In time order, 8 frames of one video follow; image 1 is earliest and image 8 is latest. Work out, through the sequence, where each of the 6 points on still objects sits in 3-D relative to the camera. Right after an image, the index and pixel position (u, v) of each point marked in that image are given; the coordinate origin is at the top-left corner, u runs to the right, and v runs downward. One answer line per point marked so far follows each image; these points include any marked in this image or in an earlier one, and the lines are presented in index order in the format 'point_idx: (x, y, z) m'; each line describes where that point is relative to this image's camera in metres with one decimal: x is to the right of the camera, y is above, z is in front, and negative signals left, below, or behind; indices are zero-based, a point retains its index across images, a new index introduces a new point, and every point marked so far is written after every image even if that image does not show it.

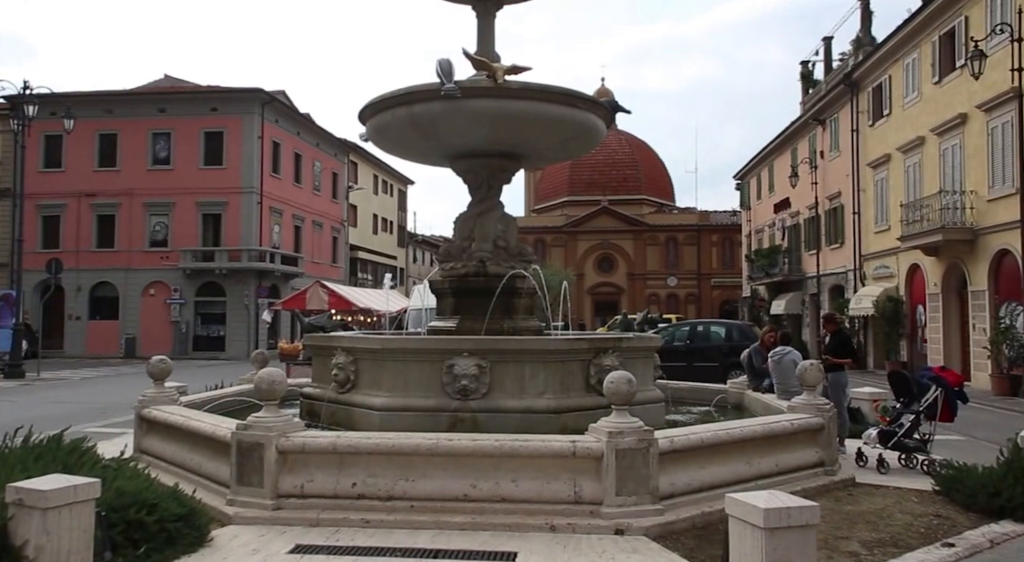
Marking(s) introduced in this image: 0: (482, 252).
0: (-0.4, +0.4, +10.1) m
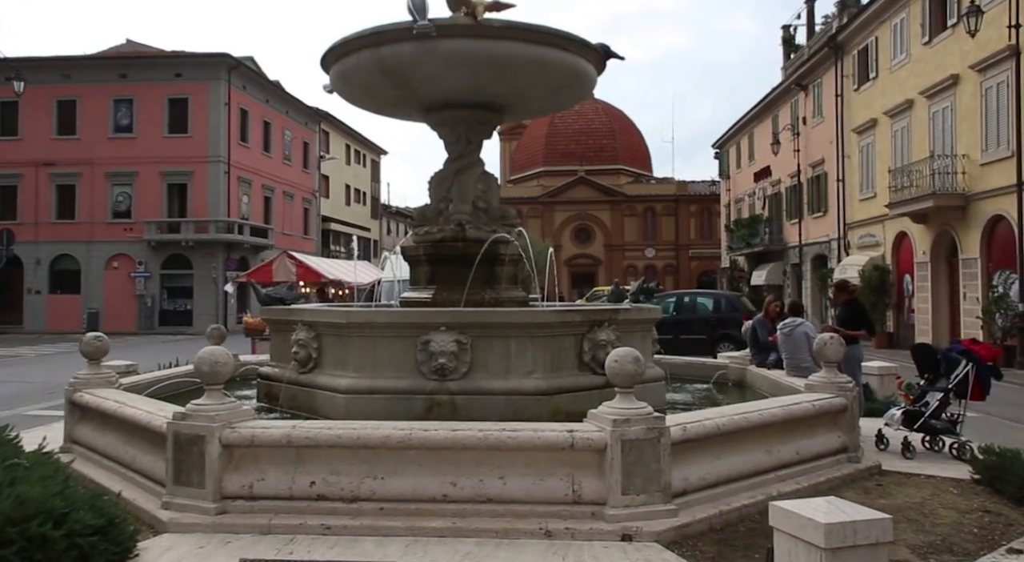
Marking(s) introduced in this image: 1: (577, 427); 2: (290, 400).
0: (-0.6, +0.7, +9.0) m
1: (+0.4, -1.0, +5.6) m
2: (-2.2, -1.2, +8.1) m
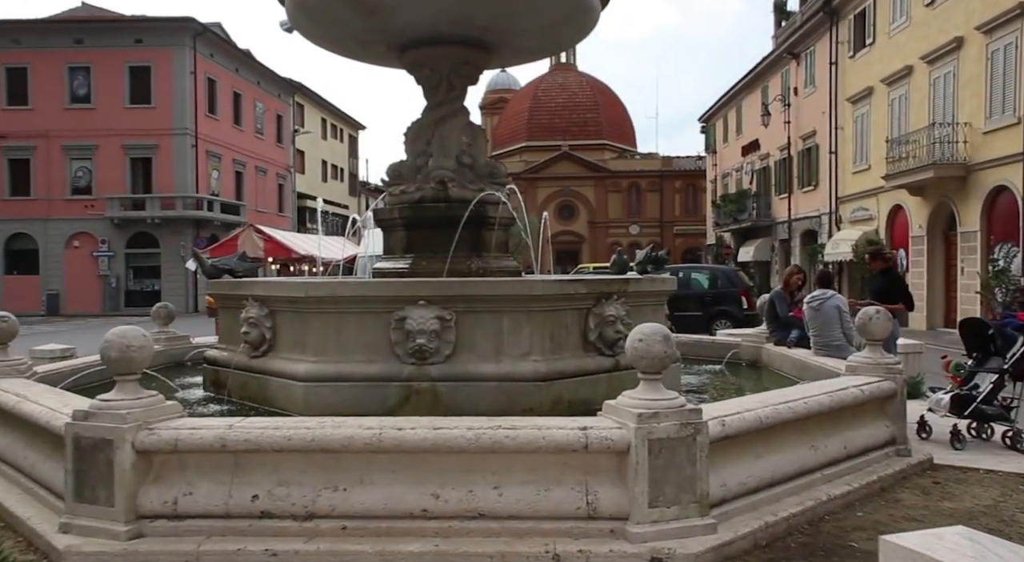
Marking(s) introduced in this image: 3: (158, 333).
0: (-0.7, +1.1, +7.8) m
1: (+0.4, -0.8, +4.4) m
2: (-2.3, -0.9, +6.9) m
3: (-4.2, -0.6, +9.8) m
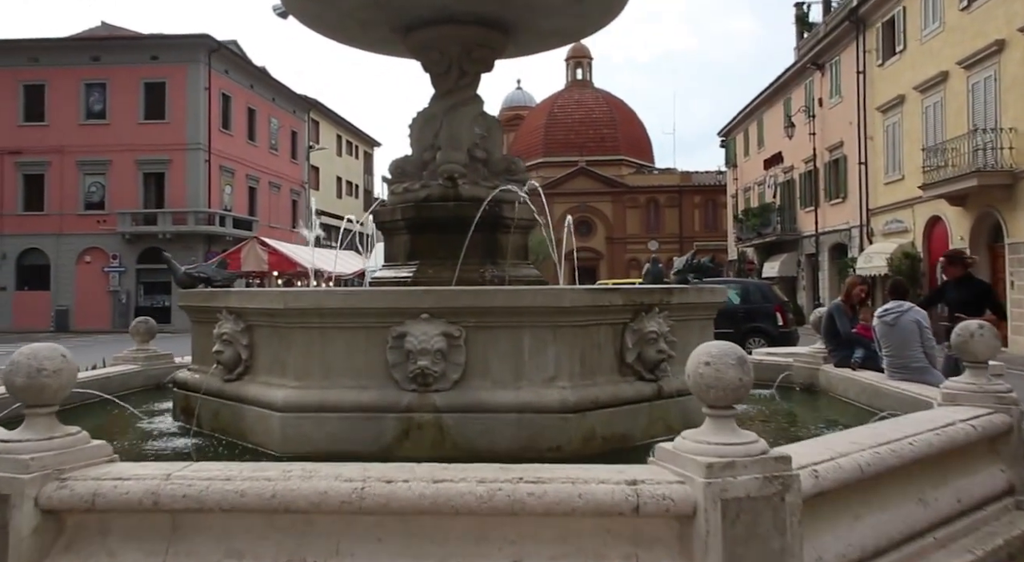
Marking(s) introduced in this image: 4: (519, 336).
0: (-0.5, +1.0, +6.7) m
1: (+0.5, -0.8, +3.3) m
2: (-2.1, -1.0, +5.8) m
3: (-4.0, -0.8, +8.7) m
4: (0.0, -0.3, +5.1) m
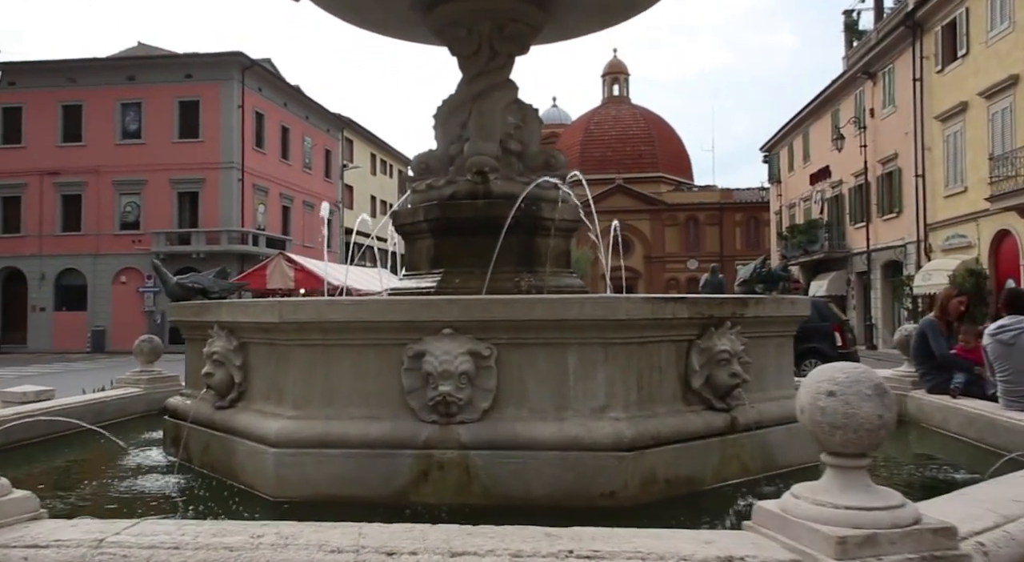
0: (-0.2, +0.9, +5.8) m
1: (+0.7, -0.8, +2.3) m
2: (-1.9, -1.0, +4.9) m
3: (-3.6, -0.9, +8.0) m
4: (+0.3, -0.4, +4.2) m
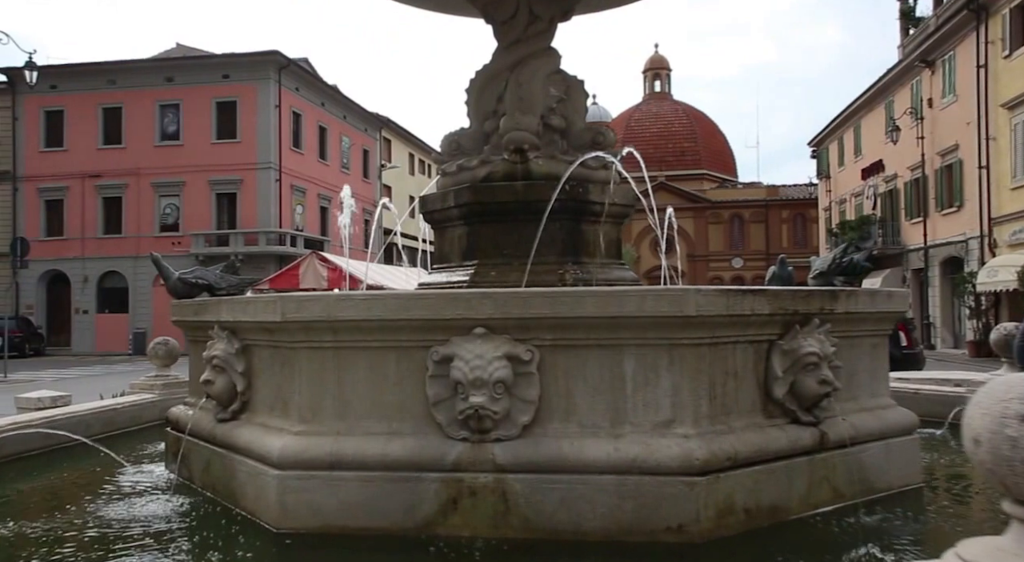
0: (+0.1, +0.9, +5.1) m
1: (+0.8, -0.7, +1.6) m
2: (-1.6, -1.0, +4.3) m
3: (-3.2, -0.9, +7.4) m
4: (+0.5, -0.3, +3.4) m
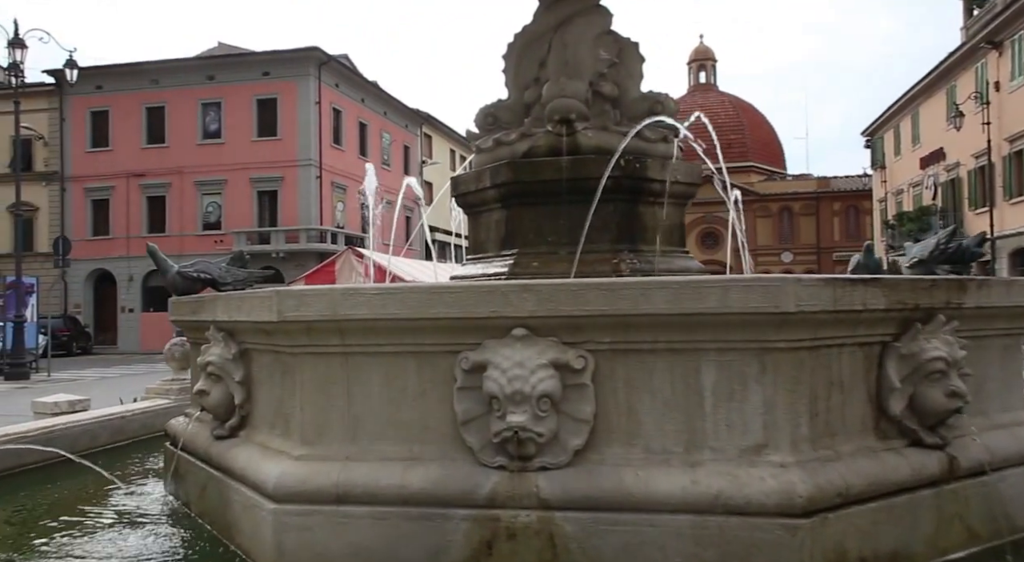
0: (+0.3, +1.0, +4.4) m
1: (+0.8, -0.7, +0.9) m
2: (-1.4, -1.0, +3.7) m
3: (-2.9, -0.8, +6.9) m
4: (+0.6, -0.3, +2.7) m
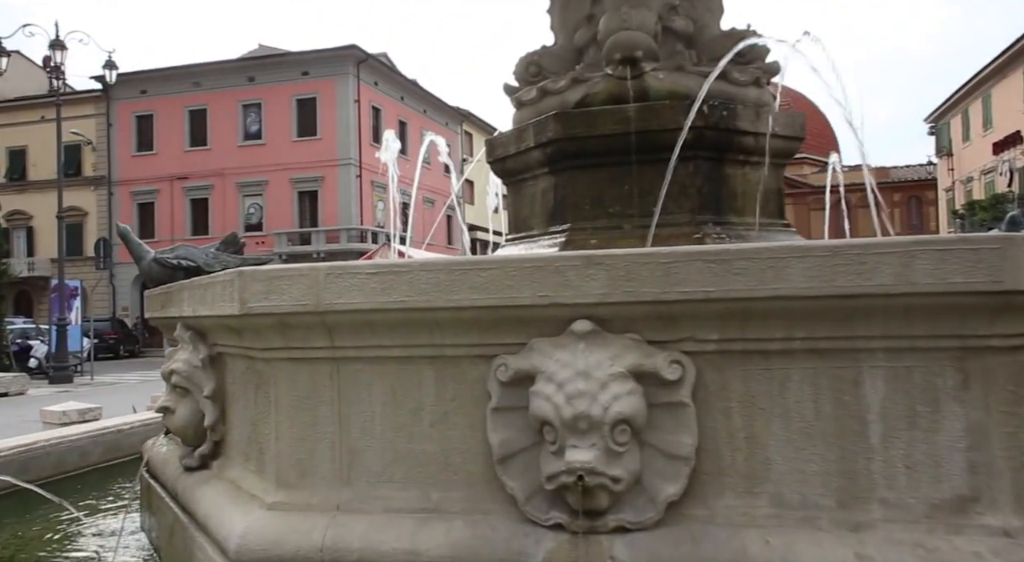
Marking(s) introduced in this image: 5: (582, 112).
0: (+0.5, +1.0, +3.5) m
1: (+0.9, -0.6, -0.1) m
2: (-1.2, -0.9, +2.9) m
3: (-2.5, -0.8, +6.2) m
4: (+0.7, -0.2, +1.8) m
5: (+0.3, +0.7, +3.4) m
